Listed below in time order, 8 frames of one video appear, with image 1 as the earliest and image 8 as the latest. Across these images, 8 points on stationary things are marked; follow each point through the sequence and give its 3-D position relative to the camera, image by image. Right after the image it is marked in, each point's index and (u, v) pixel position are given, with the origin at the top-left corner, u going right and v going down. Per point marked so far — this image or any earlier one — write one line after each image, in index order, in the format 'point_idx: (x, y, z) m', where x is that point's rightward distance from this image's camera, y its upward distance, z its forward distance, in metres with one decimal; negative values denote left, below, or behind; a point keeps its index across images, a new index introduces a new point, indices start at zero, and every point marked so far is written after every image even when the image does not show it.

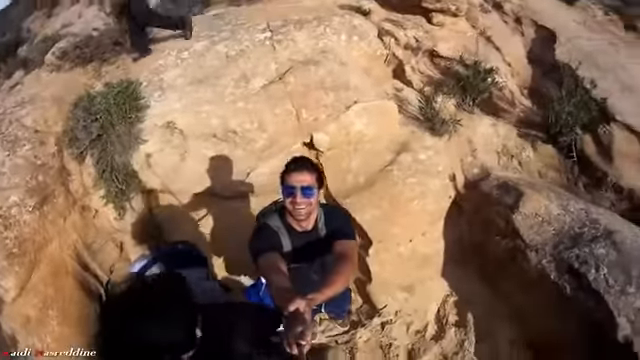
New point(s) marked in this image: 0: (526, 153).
0: (+1.4, +0.2, +4.6) m
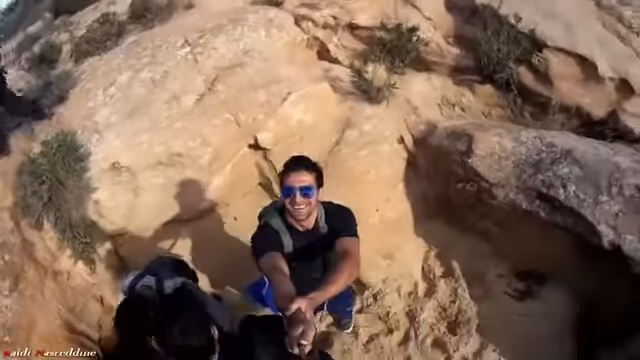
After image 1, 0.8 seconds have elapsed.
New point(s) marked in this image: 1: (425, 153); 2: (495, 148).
0: (+1.1, +0.6, +4.7) m
1: (+0.7, +0.2, +4.6) m
2: (+1.1, +0.2, +4.3) m
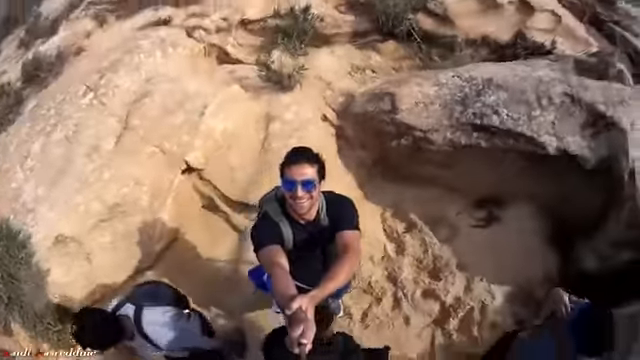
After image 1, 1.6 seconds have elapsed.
0: (+0.4, +0.9, +4.8) m
1: (+0.2, +0.4, +4.7) m
2: (+0.7, +0.6, +4.4) m
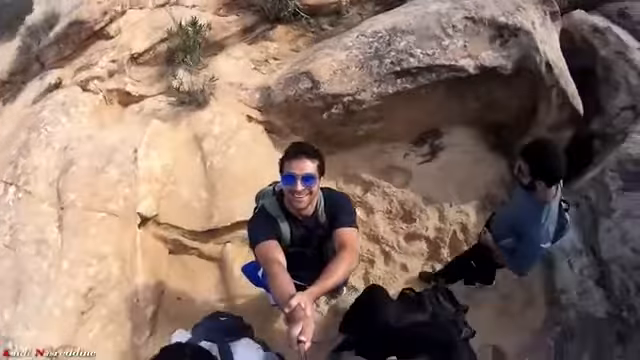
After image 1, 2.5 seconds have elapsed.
0: (-0.4, +1.0, +4.9) m
1: (-0.3, +0.5, +4.8) m
2: (+0.1, +0.8, +4.6) m
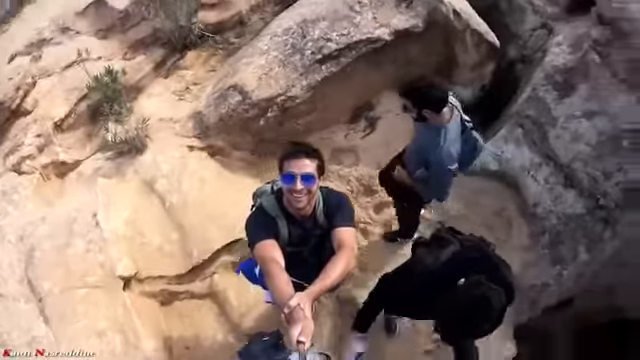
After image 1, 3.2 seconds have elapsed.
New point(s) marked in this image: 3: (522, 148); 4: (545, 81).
0: (-1.0, +0.8, +4.9) m
1: (-0.8, +0.3, +4.7) m
2: (-0.4, +0.8, +4.6) m
3: (+1.3, +0.2, +4.3) m
4: (+1.5, +0.6, +4.2) m
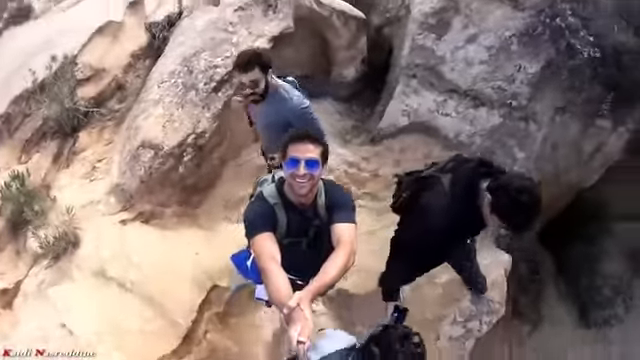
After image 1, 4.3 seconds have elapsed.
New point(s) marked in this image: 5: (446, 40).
0: (-1.6, +0.2, +4.6) m
1: (-1.2, -0.1, +4.6) m
2: (-1.1, +0.4, +4.6) m
3: (+0.7, +0.6, +4.7) m
4: (+0.7, +1.1, +4.6) m
5: (+0.9, +1.0, +4.6) m
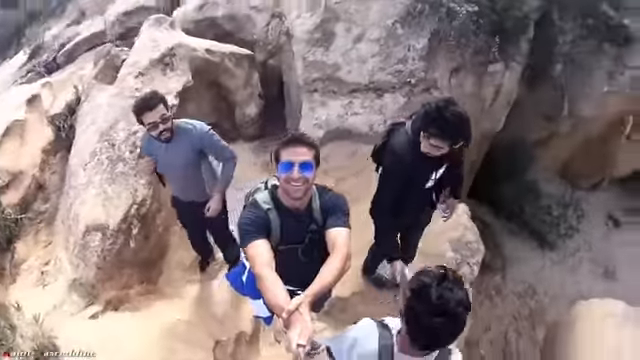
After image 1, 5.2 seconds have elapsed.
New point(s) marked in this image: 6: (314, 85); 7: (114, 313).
0: (-1.9, -0.6, +4.3) m
1: (-1.4, -0.7, +4.3) m
2: (-1.5, -0.2, +4.4) m
3: (+0.1, +0.6, +5.0) m
4: (-0.1, +1.0, +5.0) m
5: (+0.1, +1.0, +5.0) m
6: (0.0, +0.7, +5.1) m
7: (-1.3, -0.9, +4.3) m
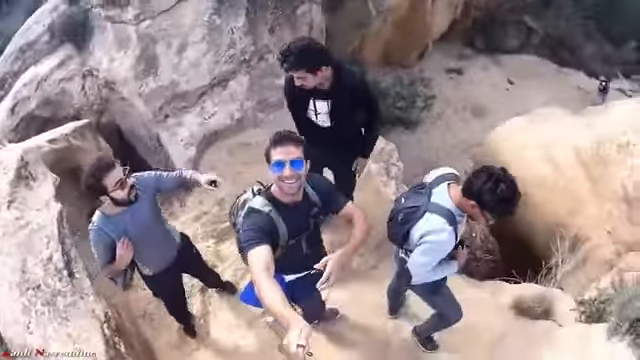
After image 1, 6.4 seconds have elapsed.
0: (-1.4, -1.6, +3.7) m
1: (-1.0, -1.4, +3.9) m
2: (-1.4, -1.0, +3.9) m
3: (-1.0, +0.5, +4.9) m
4: (-1.3, +0.7, +4.8) m
5: (-1.2, +0.8, +4.9) m
6: (-1.2, +0.5, +4.9) m
7: (-0.9, -1.5, +4.0) m
